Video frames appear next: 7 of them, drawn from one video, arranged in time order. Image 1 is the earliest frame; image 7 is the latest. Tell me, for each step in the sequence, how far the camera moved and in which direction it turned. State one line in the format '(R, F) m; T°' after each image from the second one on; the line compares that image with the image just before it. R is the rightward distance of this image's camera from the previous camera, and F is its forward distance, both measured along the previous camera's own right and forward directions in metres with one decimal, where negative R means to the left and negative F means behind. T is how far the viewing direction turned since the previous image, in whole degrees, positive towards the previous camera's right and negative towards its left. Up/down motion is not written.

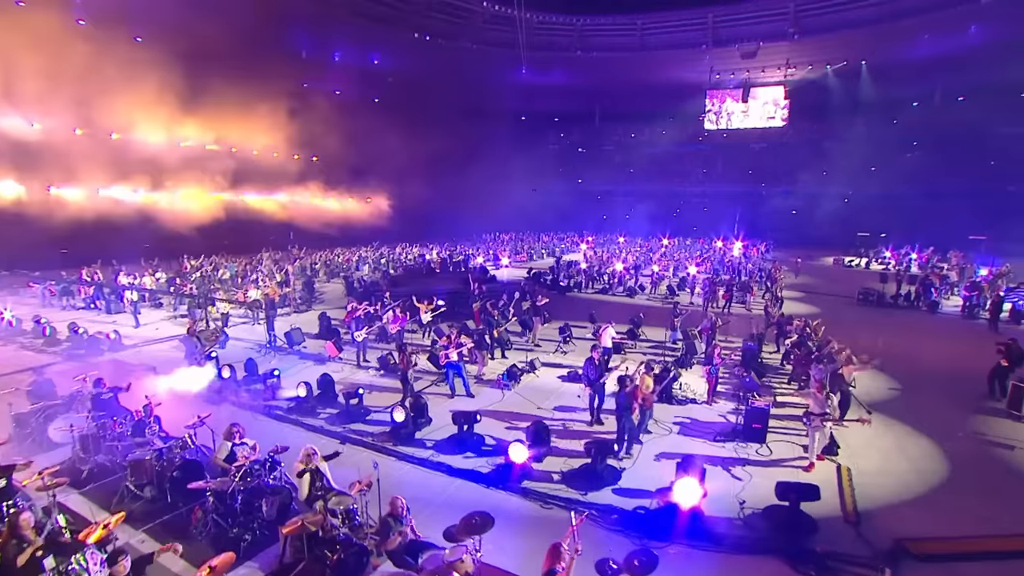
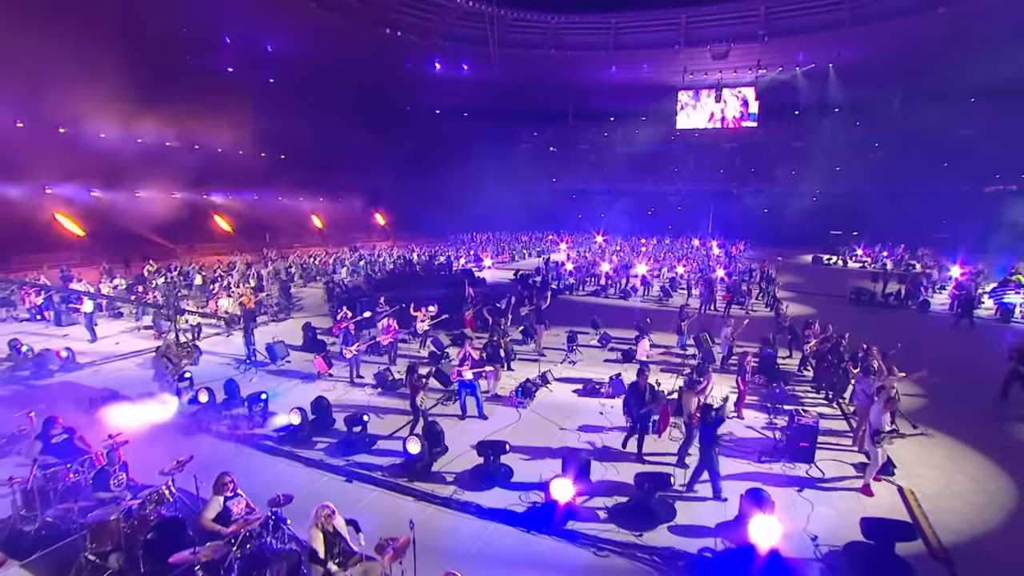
(-1.0, +1.3) m; +3°
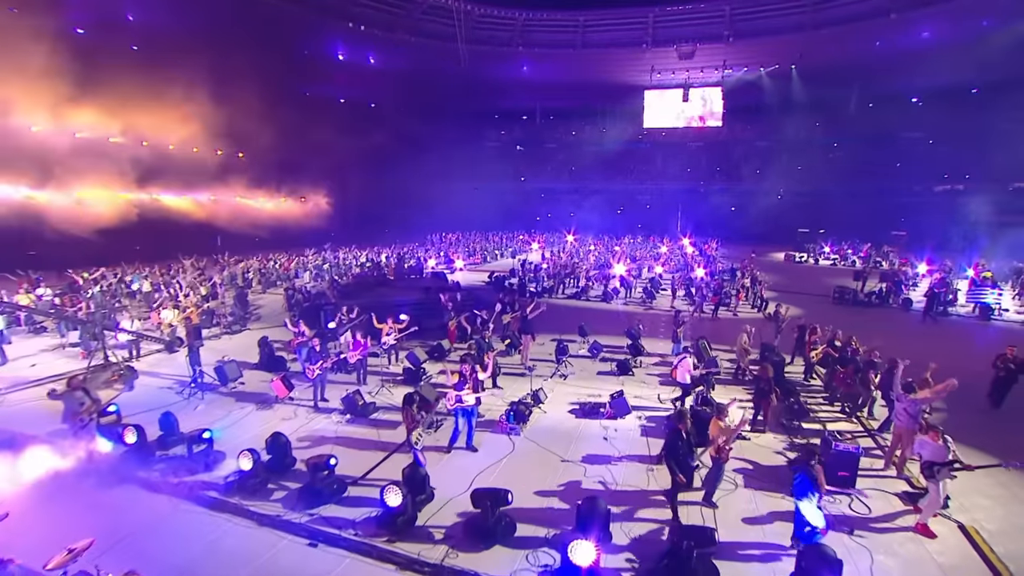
(-0.5, +1.6) m; +4°
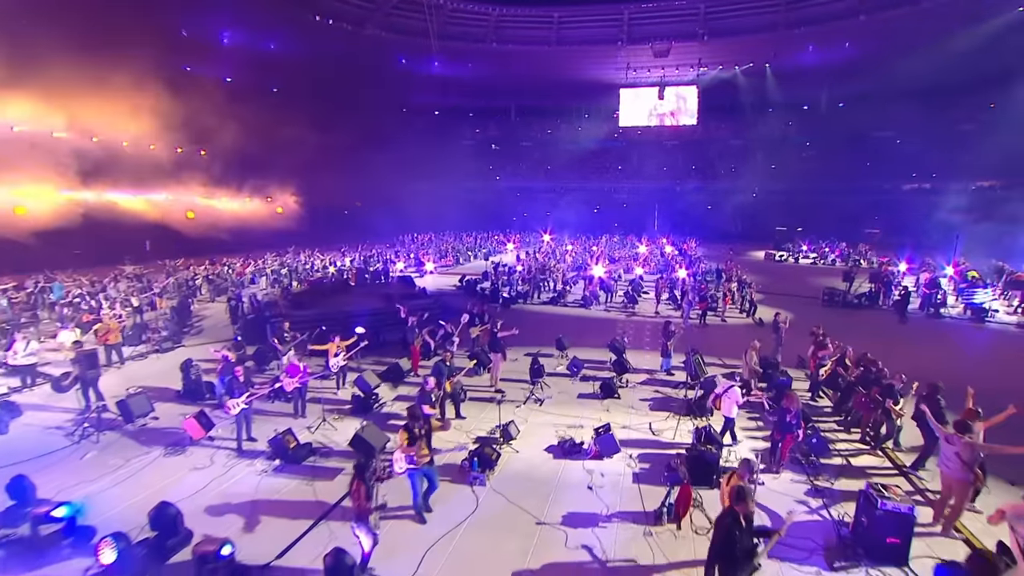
(+0.3, +2.0) m; +2°
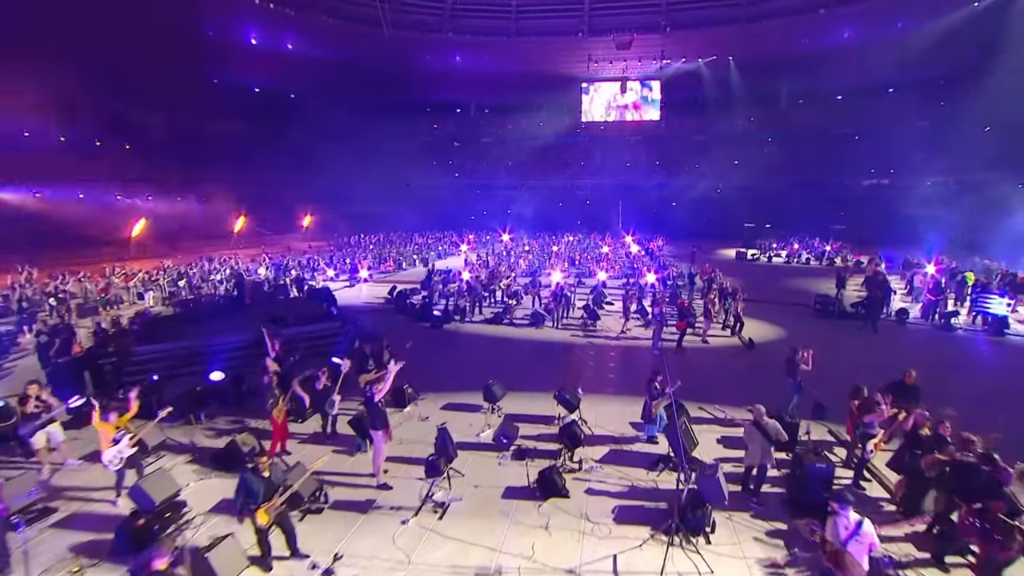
(+1.3, +4.7) m; +4°
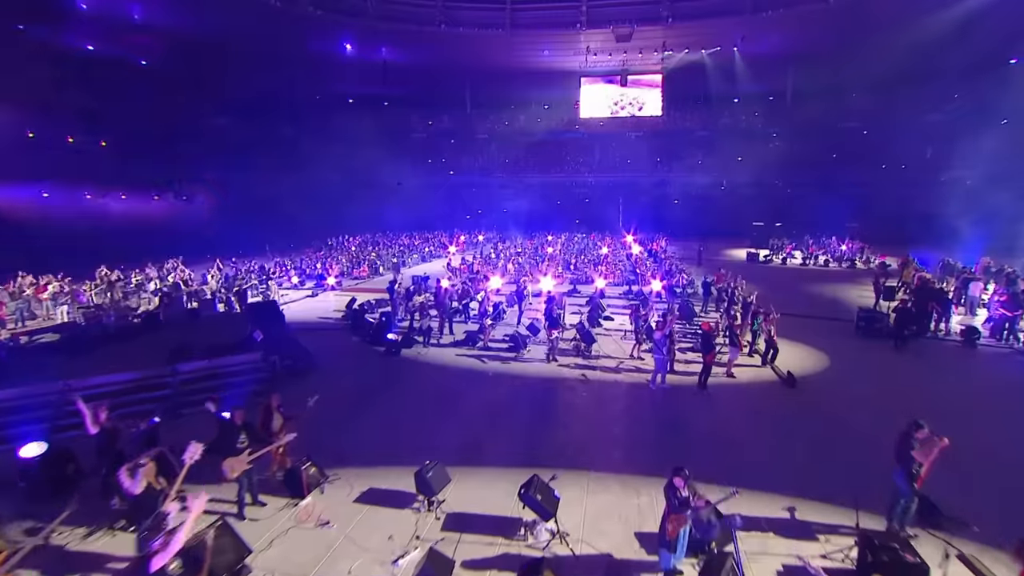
(+0.8, +3.9) m; 0°
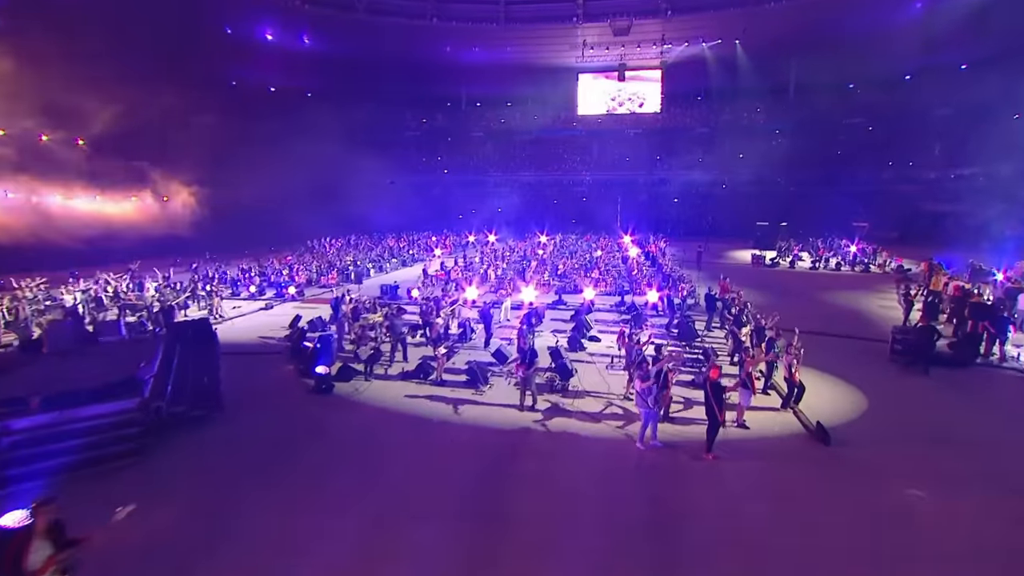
(+1.0, +3.1) m; 0°
